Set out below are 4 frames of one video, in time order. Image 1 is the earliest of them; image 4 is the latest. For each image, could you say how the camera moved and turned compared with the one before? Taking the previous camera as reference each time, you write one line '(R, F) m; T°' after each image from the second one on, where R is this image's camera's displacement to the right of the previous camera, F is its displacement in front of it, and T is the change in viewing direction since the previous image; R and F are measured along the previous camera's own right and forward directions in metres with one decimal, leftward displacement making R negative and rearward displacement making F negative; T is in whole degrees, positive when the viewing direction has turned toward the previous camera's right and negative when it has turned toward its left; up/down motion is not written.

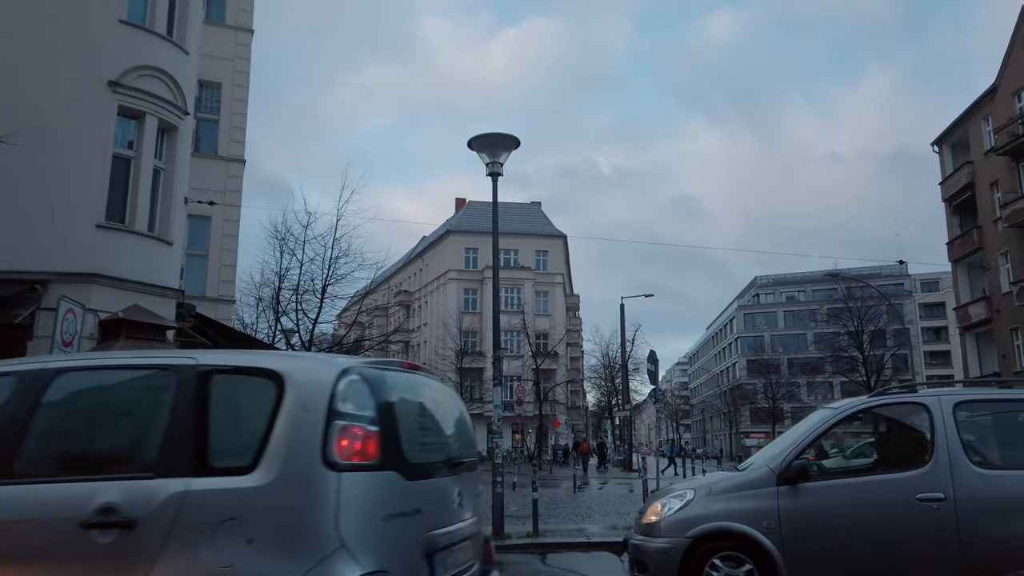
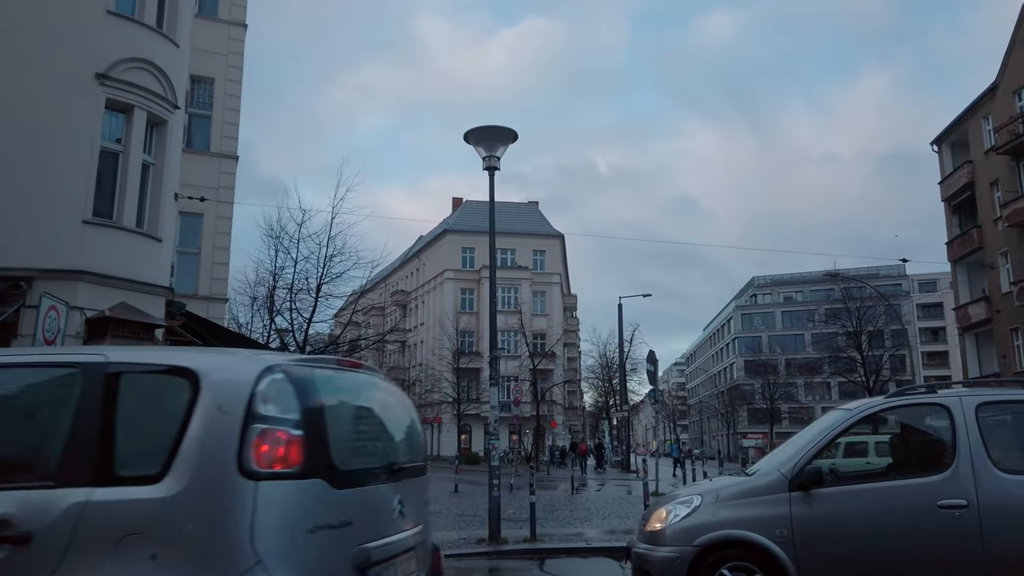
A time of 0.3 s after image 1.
(0.0, +0.3) m; 0°
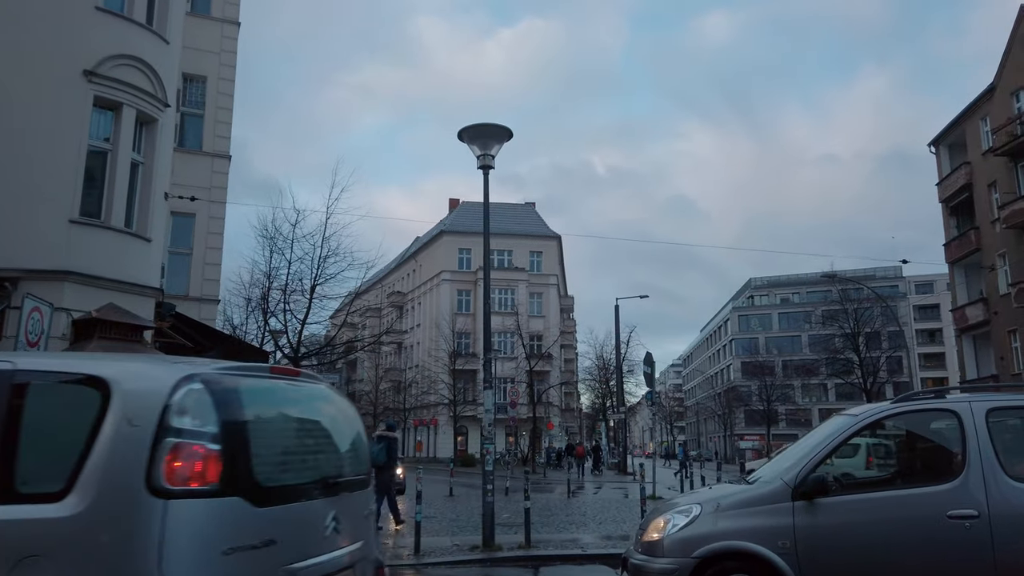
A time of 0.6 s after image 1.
(0.0, +0.2) m; 0°
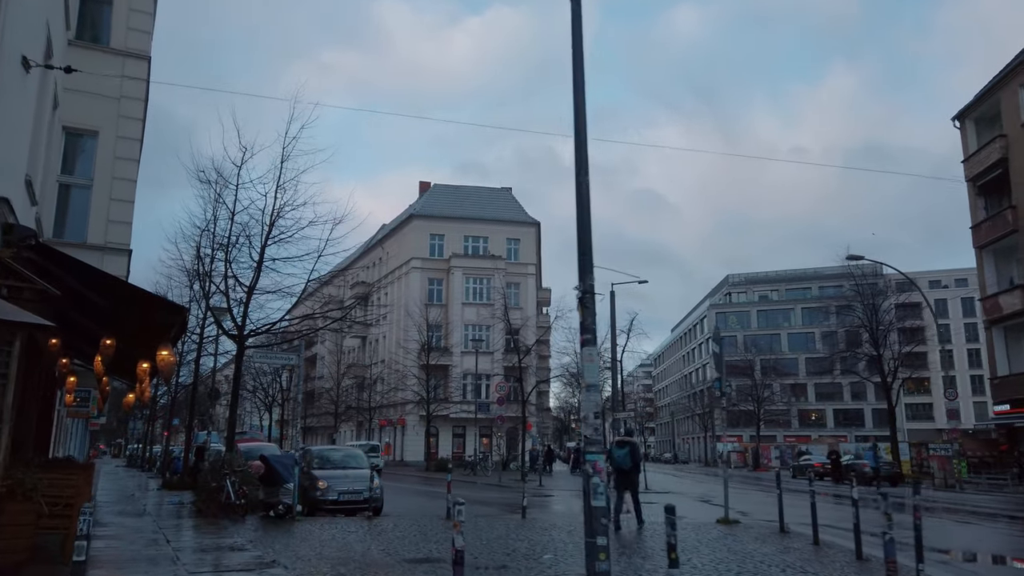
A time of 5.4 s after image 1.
(-1.2, +5.2) m; +3°
